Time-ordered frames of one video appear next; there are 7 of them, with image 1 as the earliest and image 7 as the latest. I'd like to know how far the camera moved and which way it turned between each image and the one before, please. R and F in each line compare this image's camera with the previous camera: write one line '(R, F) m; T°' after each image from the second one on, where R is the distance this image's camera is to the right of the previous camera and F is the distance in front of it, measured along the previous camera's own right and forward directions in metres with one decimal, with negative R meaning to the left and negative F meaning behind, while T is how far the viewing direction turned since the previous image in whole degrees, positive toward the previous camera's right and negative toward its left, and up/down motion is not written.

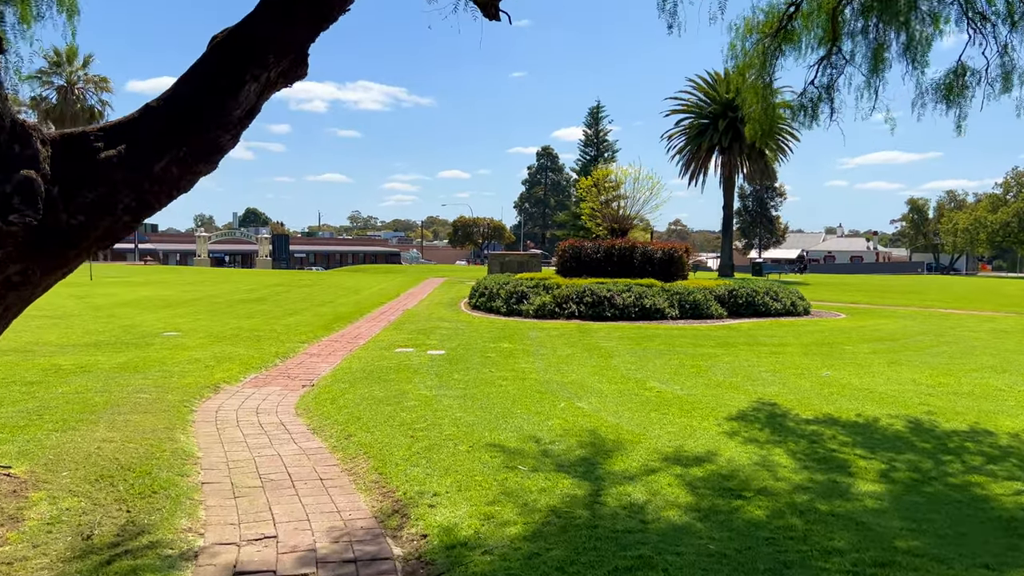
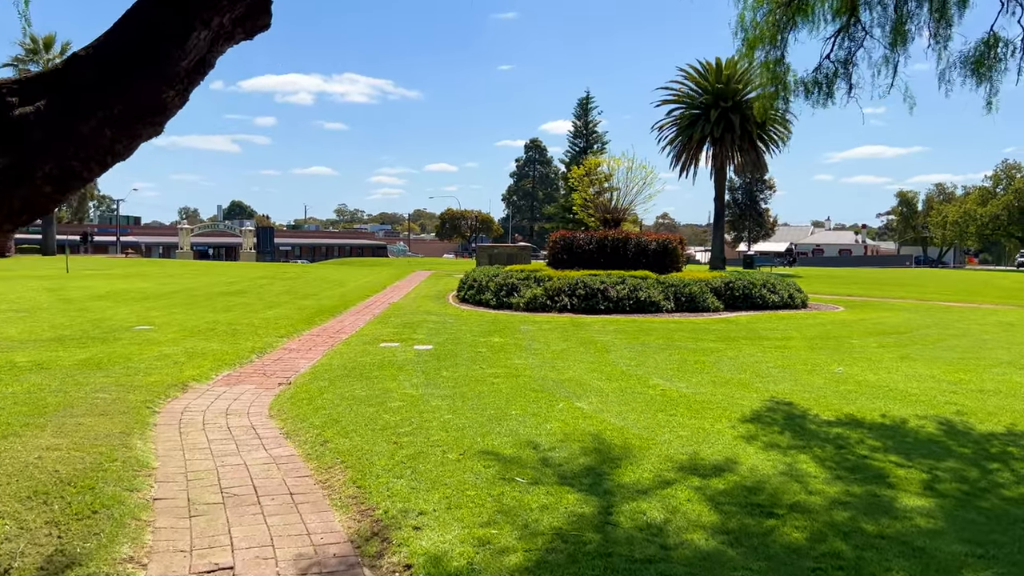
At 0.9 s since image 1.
(-0.1, +0.5) m; +1°
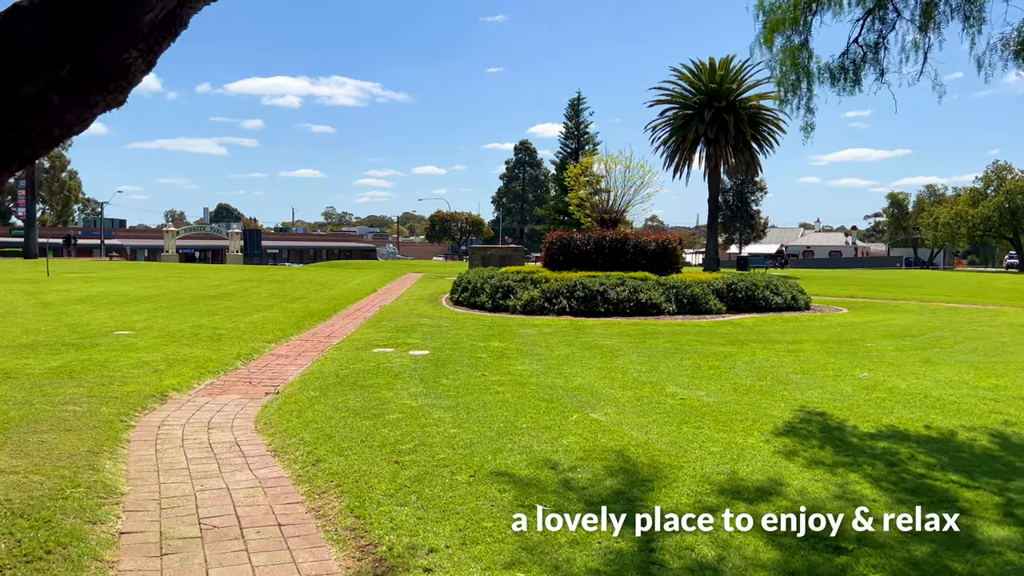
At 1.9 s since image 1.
(-0.2, +0.5) m; +1°
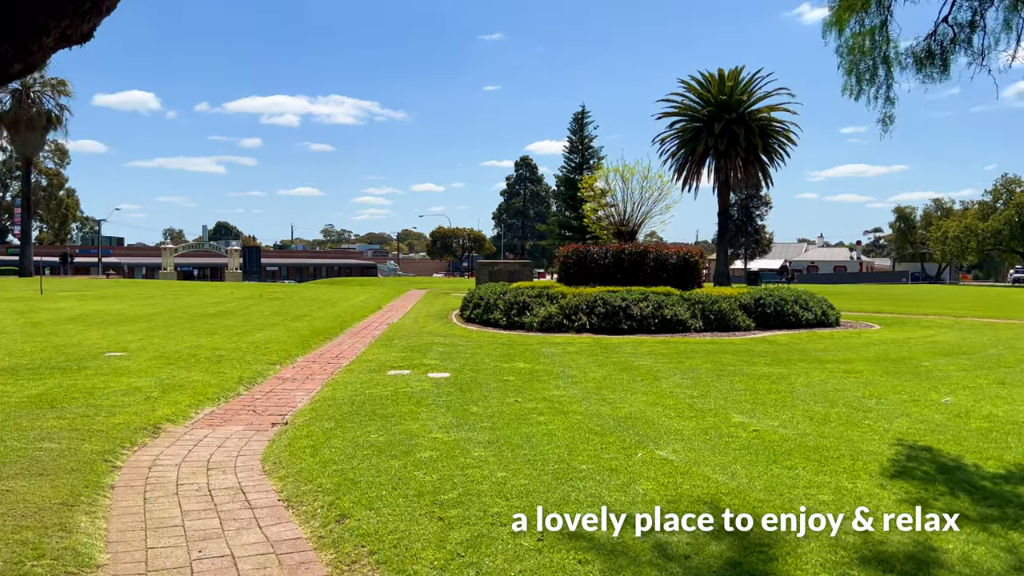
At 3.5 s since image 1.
(-0.4, +0.8) m; 0°
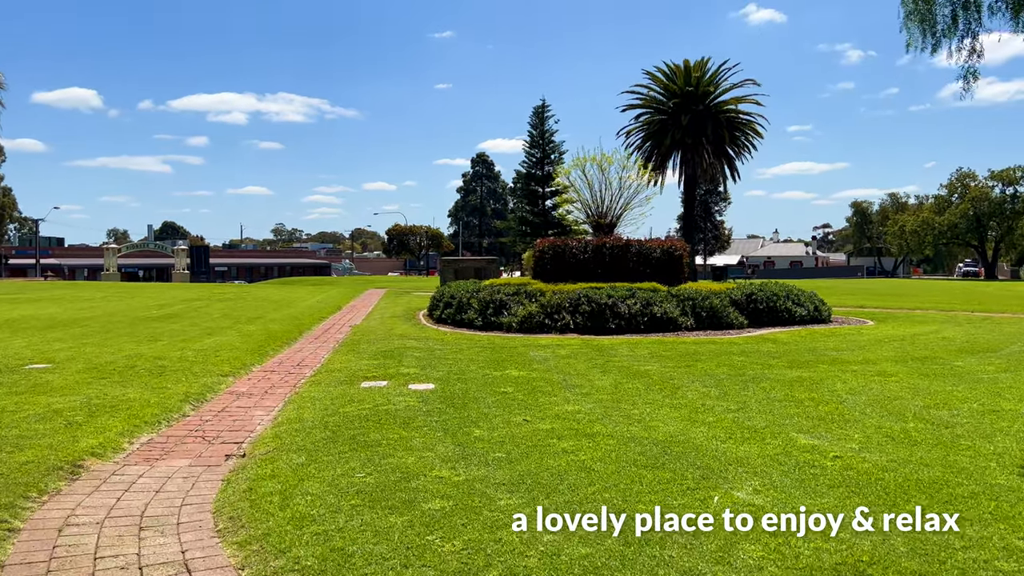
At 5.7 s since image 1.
(-0.4, +1.1) m; +4°
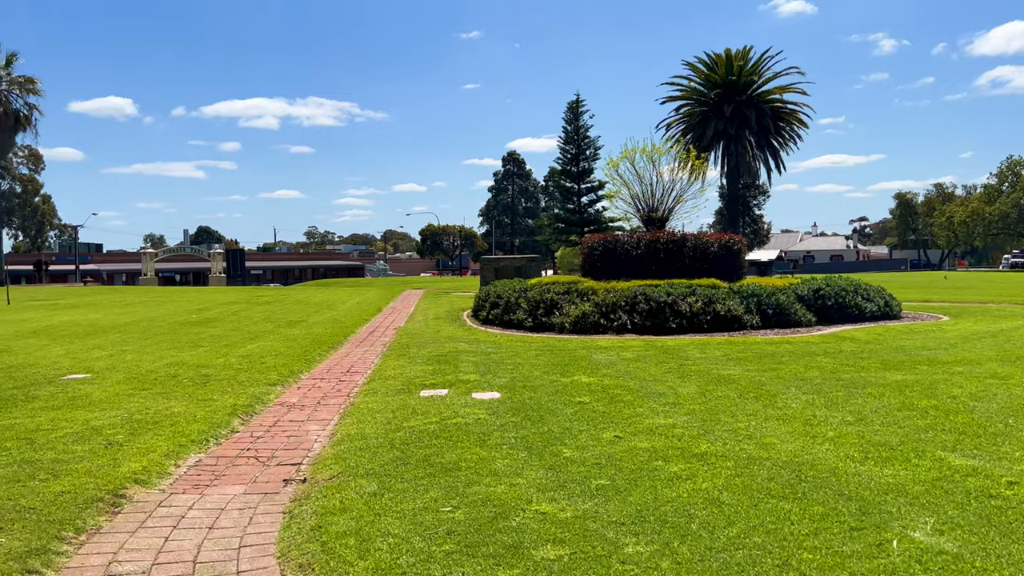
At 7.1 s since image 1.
(-0.4, +0.6) m; -3°
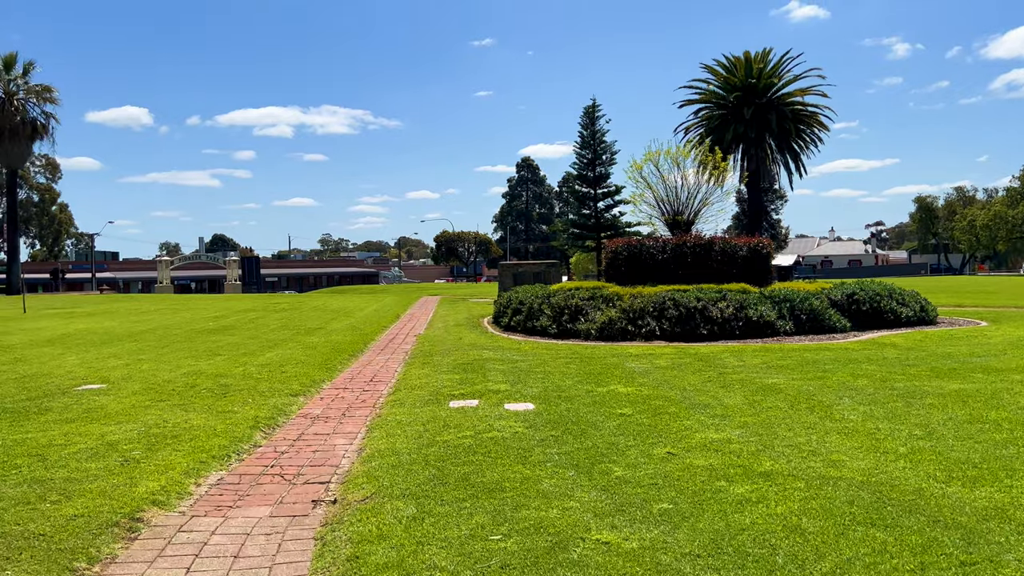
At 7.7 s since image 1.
(-0.2, +0.3) m; -1°
